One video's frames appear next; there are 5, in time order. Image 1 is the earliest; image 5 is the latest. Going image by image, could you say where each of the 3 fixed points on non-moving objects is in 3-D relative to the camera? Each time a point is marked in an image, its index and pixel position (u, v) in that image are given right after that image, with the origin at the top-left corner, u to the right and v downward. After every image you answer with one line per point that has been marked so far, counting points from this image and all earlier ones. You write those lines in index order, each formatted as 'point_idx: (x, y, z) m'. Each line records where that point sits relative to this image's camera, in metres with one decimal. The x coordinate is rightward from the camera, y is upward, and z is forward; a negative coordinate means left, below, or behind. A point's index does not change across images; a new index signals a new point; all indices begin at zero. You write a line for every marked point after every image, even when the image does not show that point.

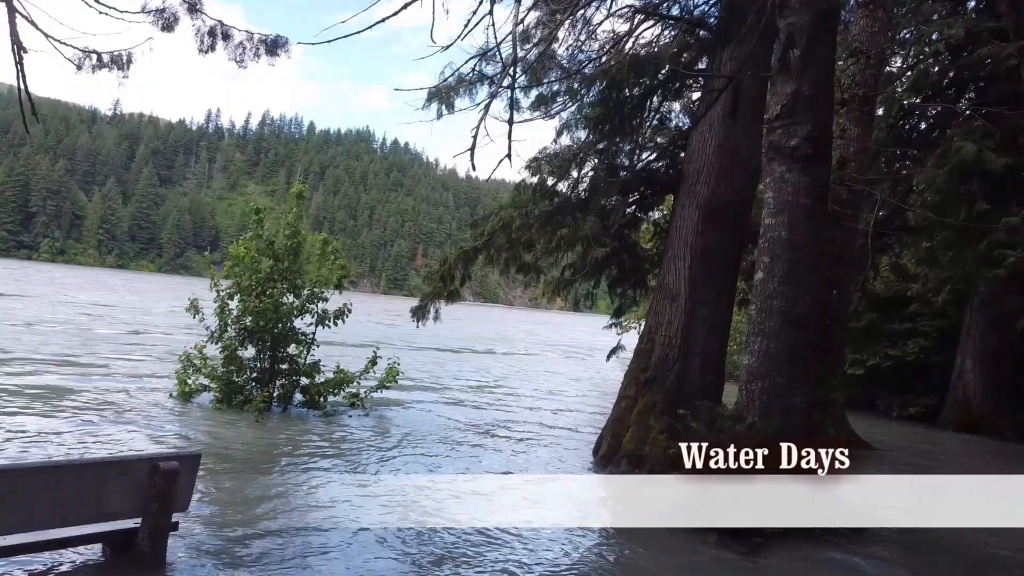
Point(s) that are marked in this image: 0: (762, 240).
0: (+2.4, +0.5, +7.7) m
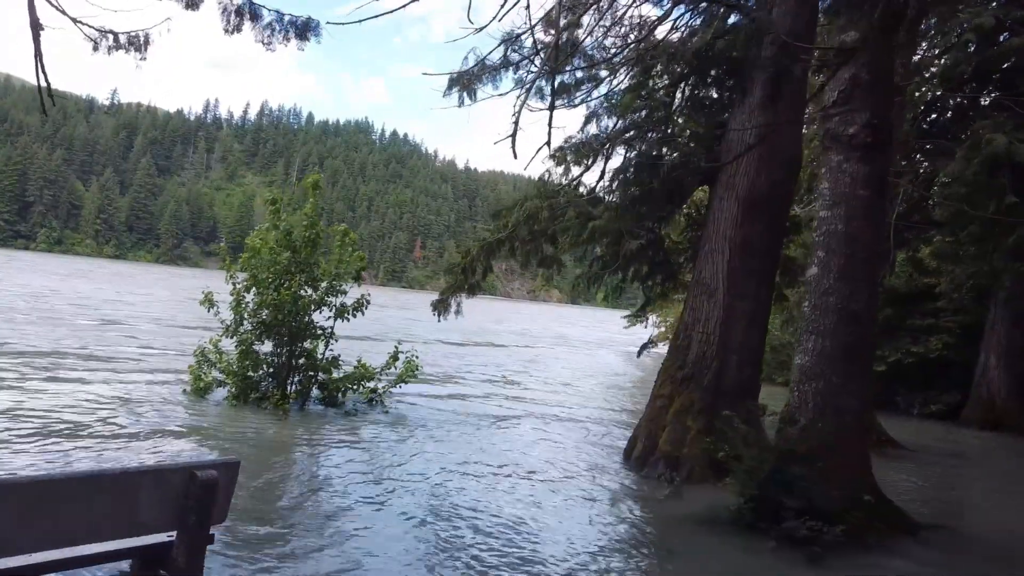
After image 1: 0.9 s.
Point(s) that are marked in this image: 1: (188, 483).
0: (+2.8, +0.5, +7.3) m
1: (-1.8, -1.1, +4.4) m
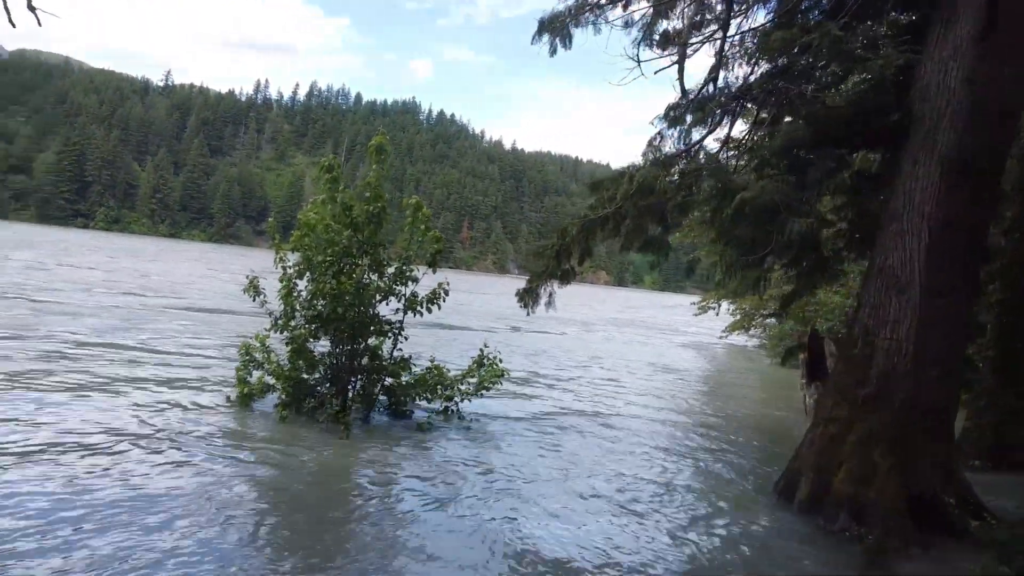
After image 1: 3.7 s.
0: (+3.8, +0.5, +5.0) m
1: (-0.9, -1.1, +2.4) m
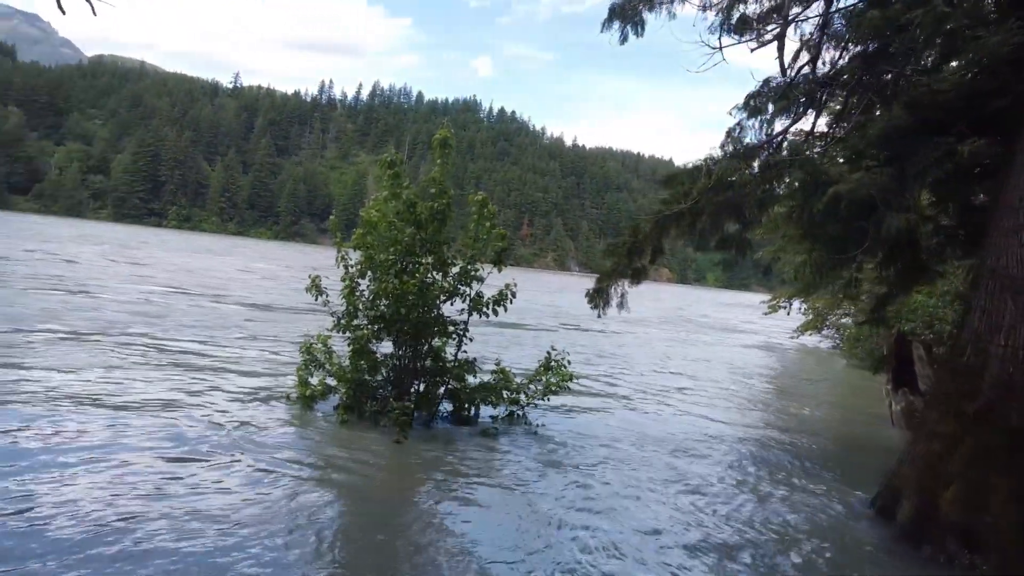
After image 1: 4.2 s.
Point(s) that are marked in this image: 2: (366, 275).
0: (+4.2, +0.5, +4.3) m
1: (-0.7, -1.1, +2.1) m
2: (-1.8, +0.2, +10.0) m
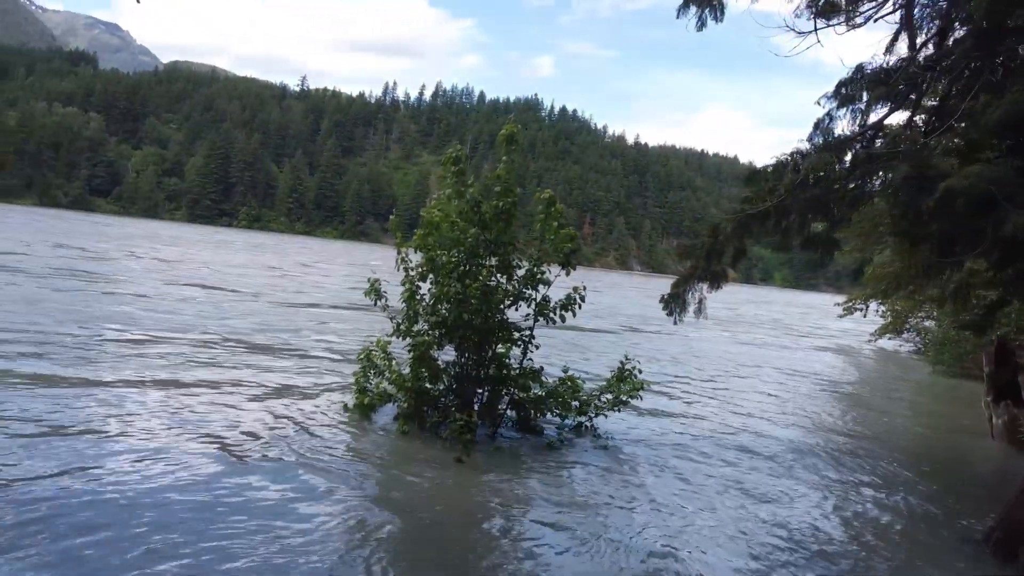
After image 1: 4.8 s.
0: (+4.6, +0.4, +3.4) m
1: (-0.5, -1.1, +1.6) m
2: (-1.0, +0.1, +9.5) m
